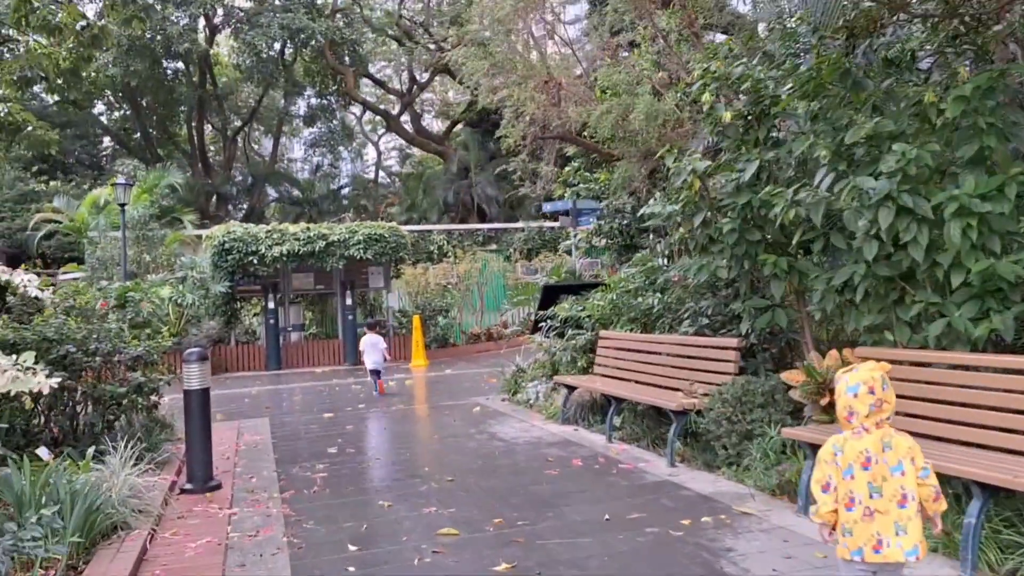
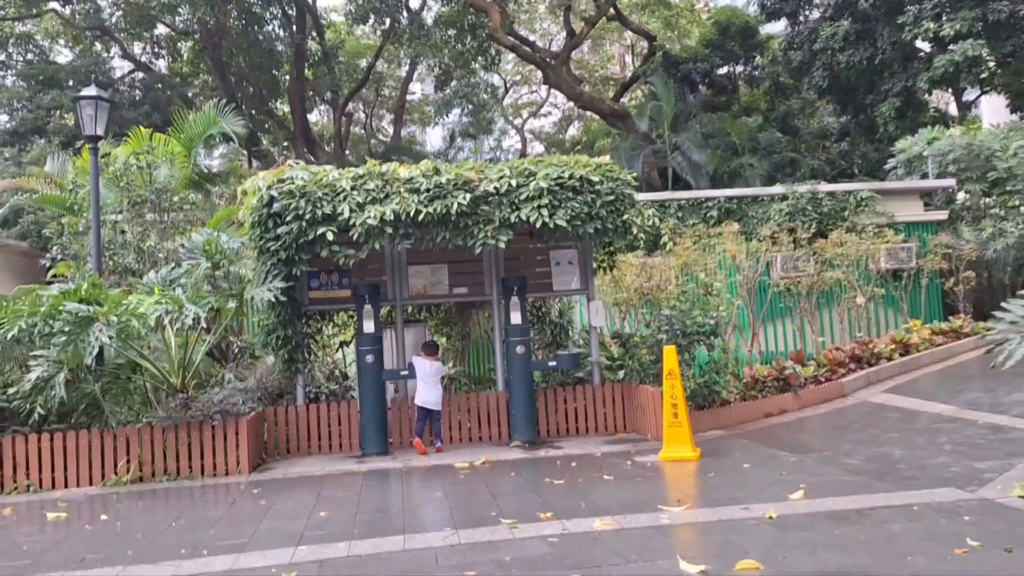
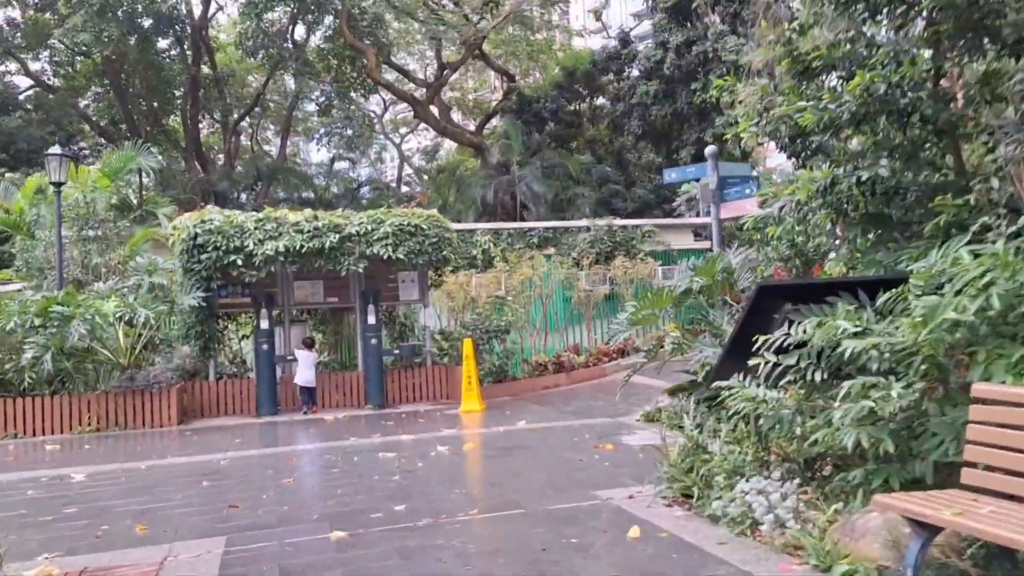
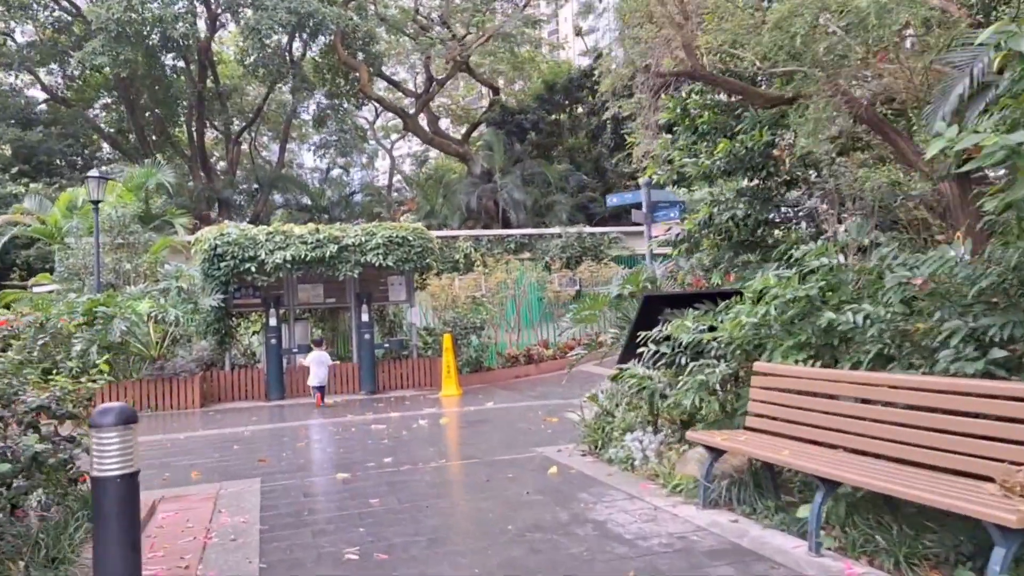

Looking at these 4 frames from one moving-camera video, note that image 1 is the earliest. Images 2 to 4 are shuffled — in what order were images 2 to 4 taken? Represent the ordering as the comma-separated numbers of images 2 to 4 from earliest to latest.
4, 3, 2
